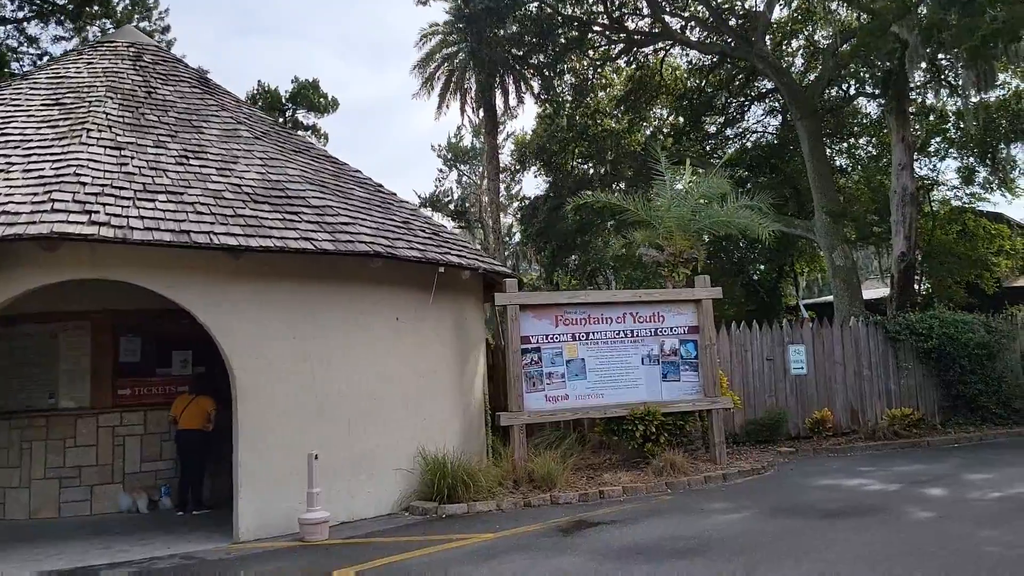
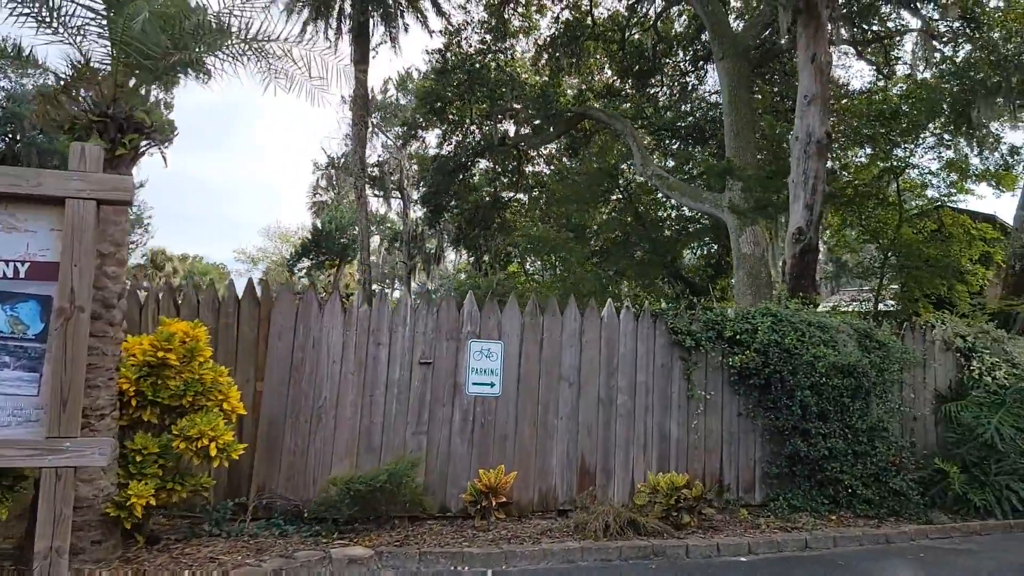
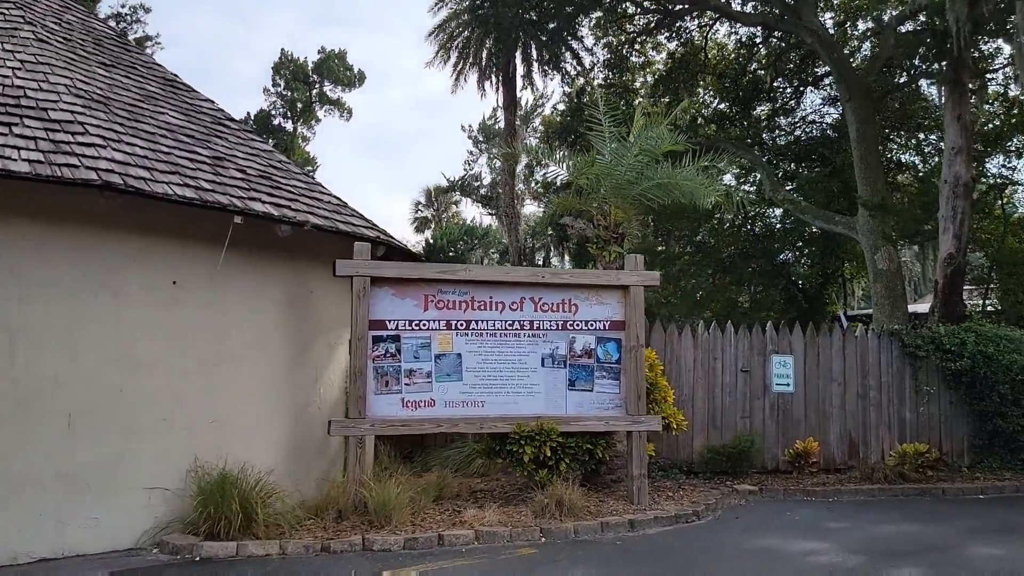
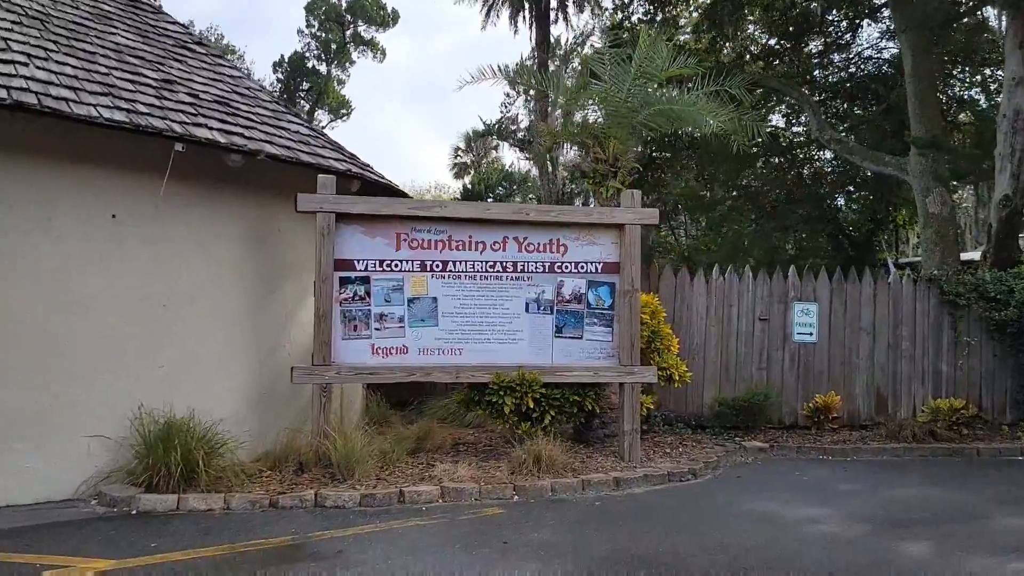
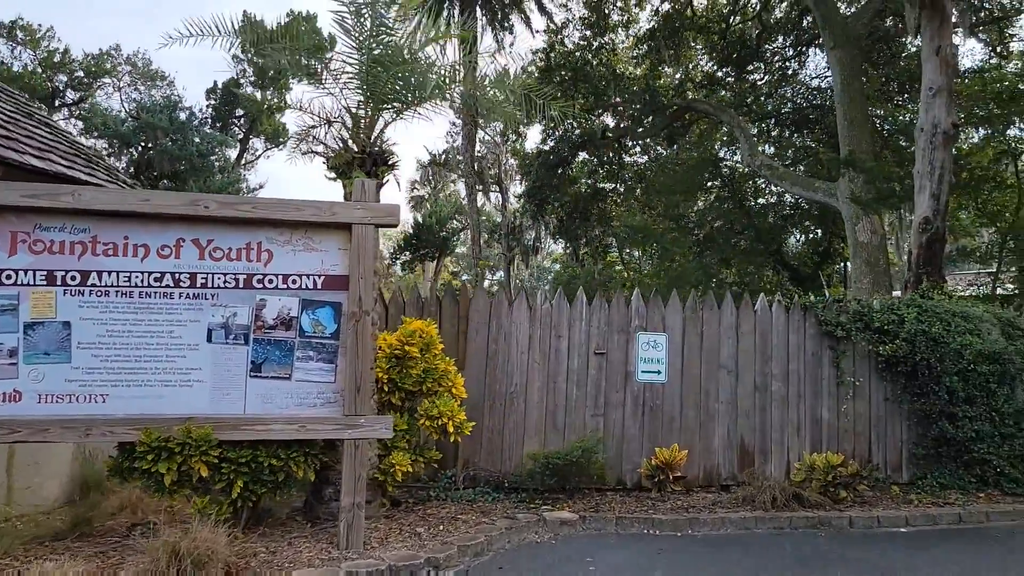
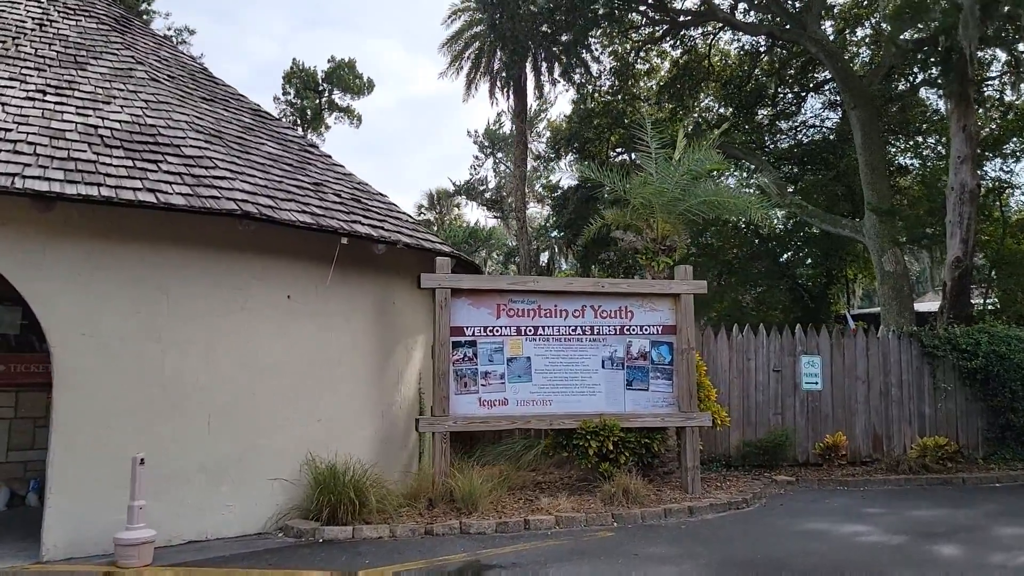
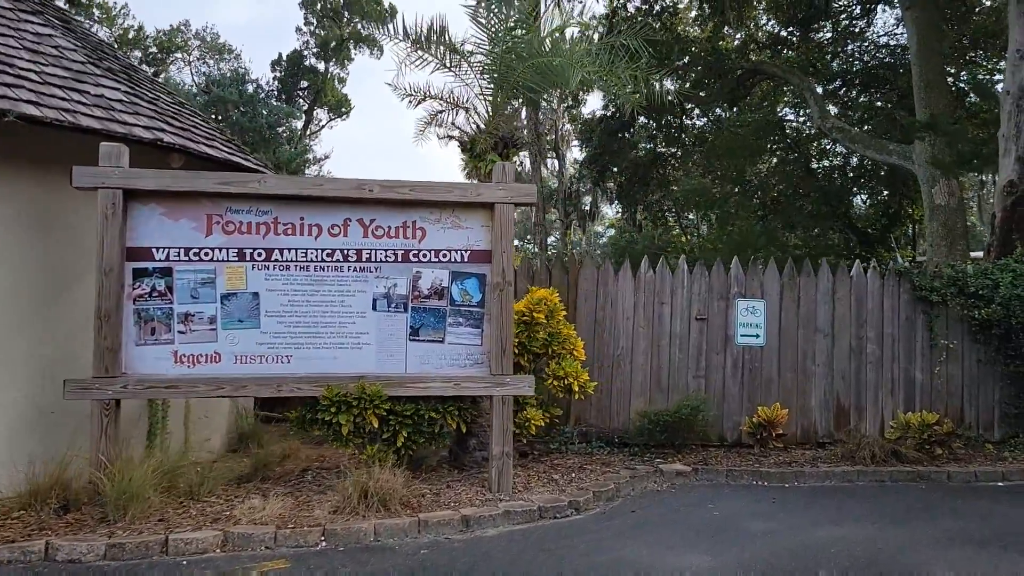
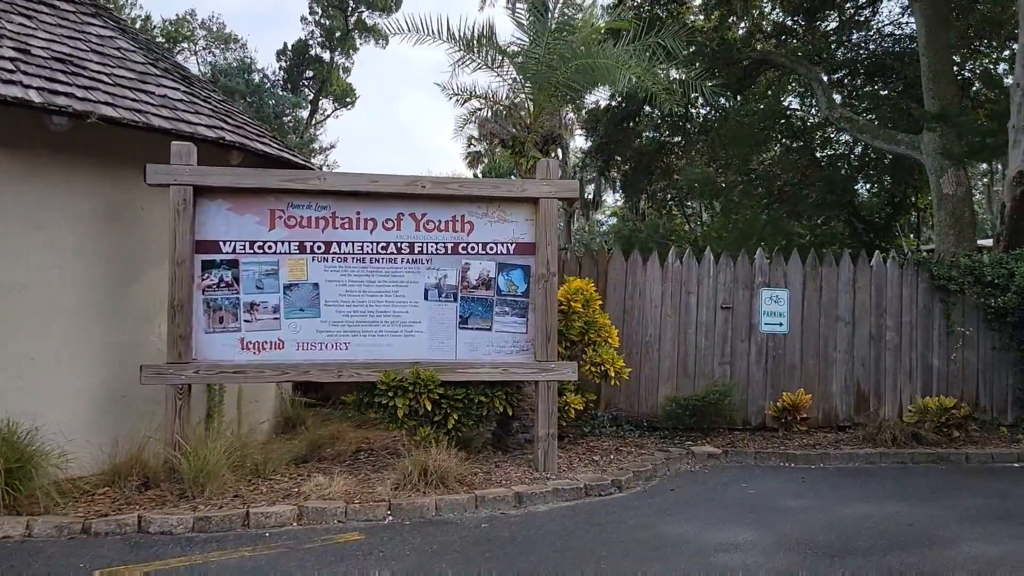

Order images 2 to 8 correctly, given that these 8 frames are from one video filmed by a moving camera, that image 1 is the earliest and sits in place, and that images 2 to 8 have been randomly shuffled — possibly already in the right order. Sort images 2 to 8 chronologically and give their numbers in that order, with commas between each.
6, 3, 4, 8, 7, 5, 2
